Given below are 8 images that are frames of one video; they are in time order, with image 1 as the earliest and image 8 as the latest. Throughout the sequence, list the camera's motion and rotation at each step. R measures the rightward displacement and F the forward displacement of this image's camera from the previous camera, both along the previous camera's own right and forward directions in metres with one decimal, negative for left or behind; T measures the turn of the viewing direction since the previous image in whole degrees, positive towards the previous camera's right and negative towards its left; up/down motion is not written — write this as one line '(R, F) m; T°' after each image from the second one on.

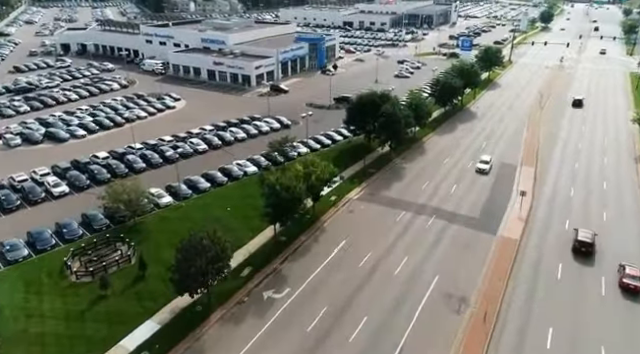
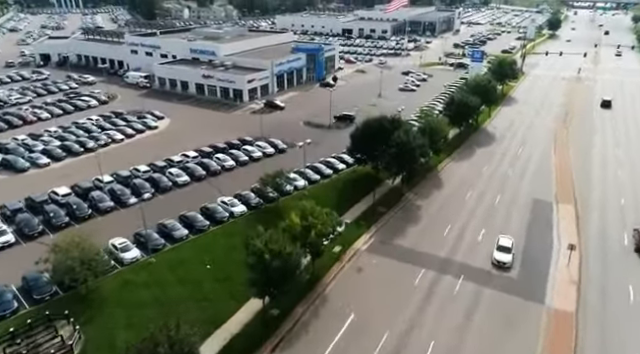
(-0.1, +6.8) m; 0°
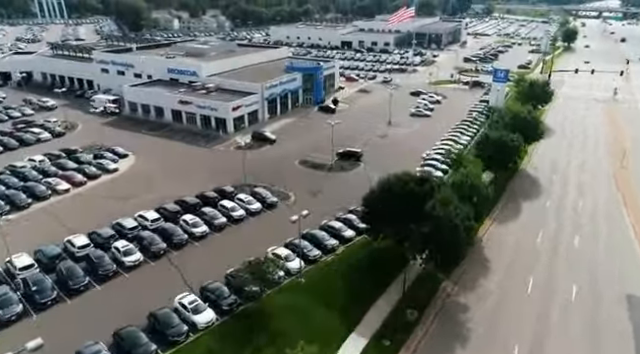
(-0.2, +11.3) m; 0°
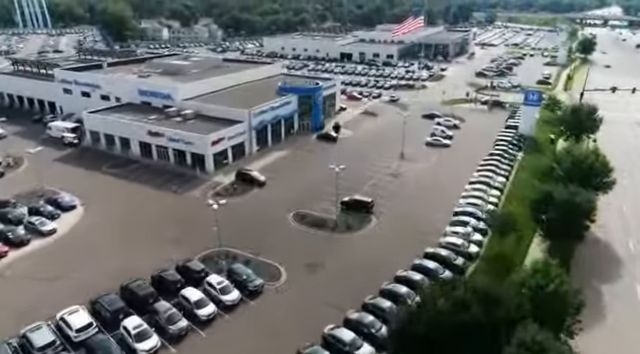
(-0.2, +10.7) m; 0°
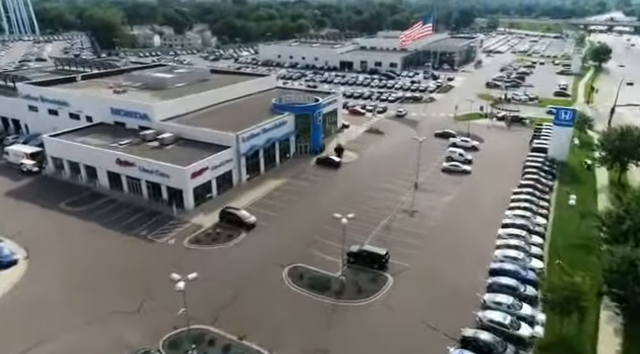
(-0.2, +7.7) m; 0°
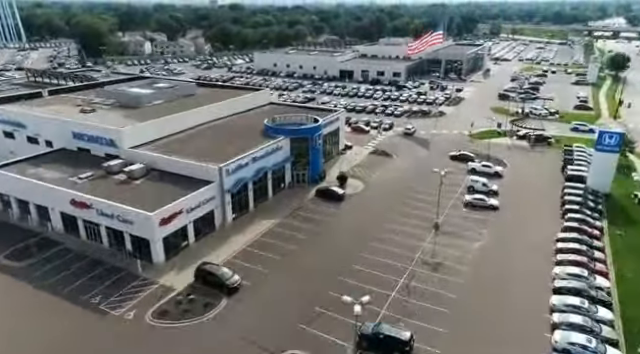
(-0.2, +7.8) m; 0°
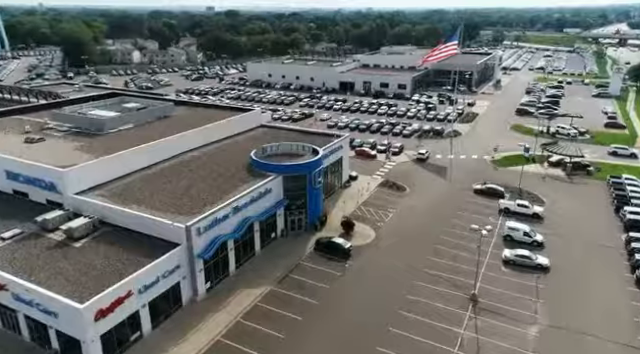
(-0.2, +9.1) m; 0°
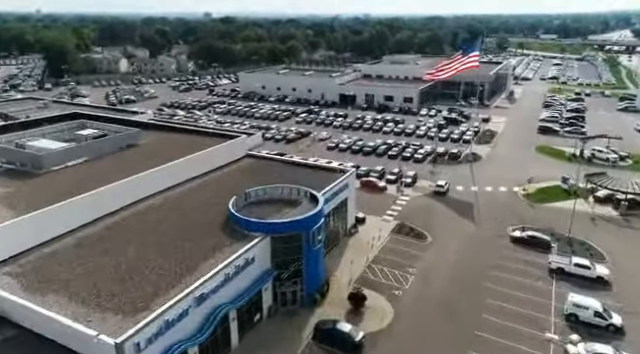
(-0.2, +9.4) m; 0°
